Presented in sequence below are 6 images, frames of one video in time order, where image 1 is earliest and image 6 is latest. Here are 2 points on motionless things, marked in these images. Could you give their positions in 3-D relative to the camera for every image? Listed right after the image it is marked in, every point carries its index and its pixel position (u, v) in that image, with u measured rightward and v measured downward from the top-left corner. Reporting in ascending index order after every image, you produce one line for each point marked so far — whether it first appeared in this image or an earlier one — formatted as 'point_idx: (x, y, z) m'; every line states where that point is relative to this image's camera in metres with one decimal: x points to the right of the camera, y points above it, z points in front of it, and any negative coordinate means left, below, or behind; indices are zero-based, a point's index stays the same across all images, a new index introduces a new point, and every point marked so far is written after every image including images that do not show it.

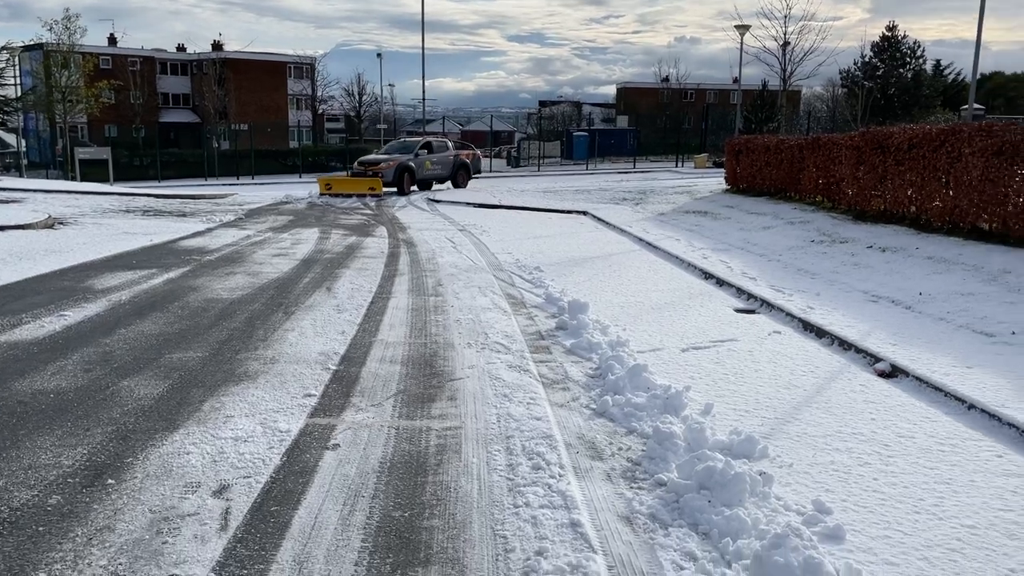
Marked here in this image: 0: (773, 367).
0: (+2.2, -0.7, +6.7) m
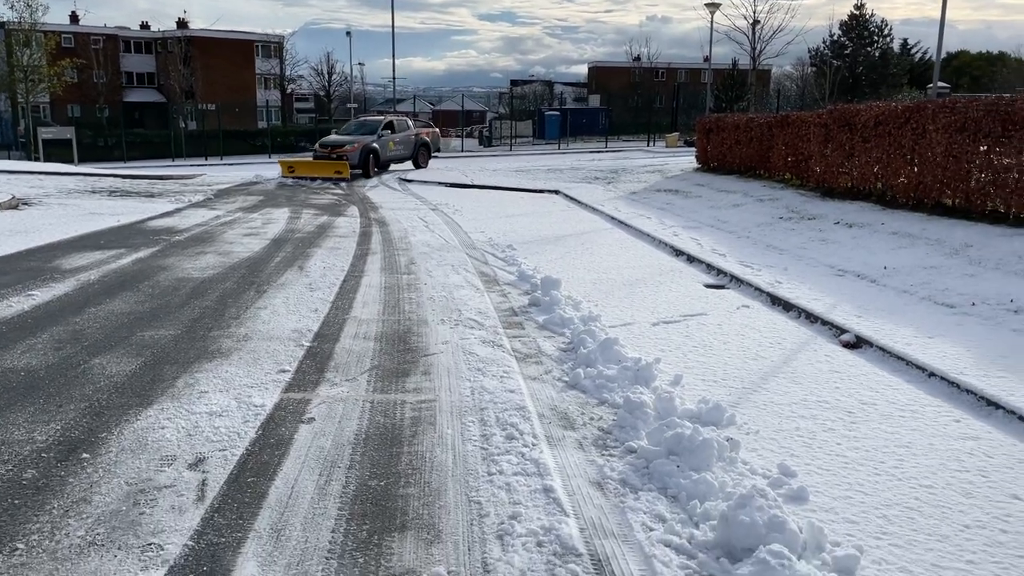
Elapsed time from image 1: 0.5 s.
0: (+2.0, -0.5, +6.9) m
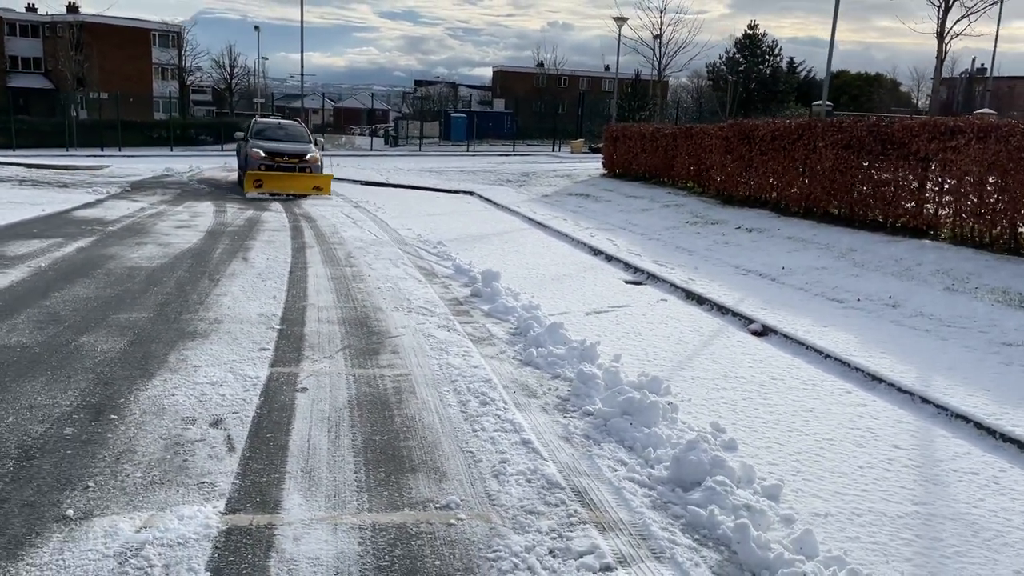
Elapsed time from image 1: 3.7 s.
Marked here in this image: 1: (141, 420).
0: (+1.5, -0.4, +7.7) m
1: (-1.9, -0.7, +4.0) m
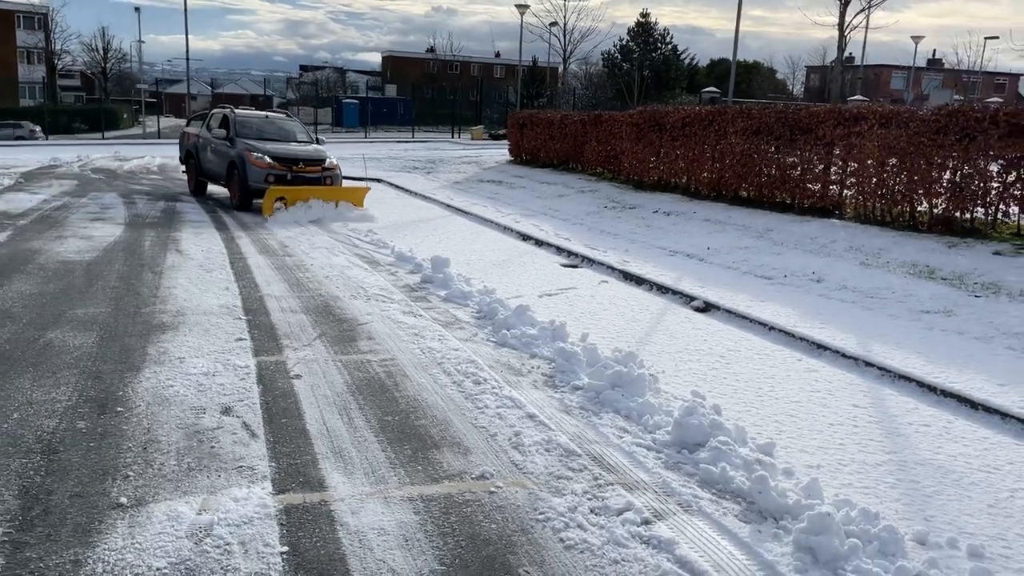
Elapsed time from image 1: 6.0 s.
0: (+1.1, -0.2, +8.1) m
1: (-1.8, -0.6, +4.0) m
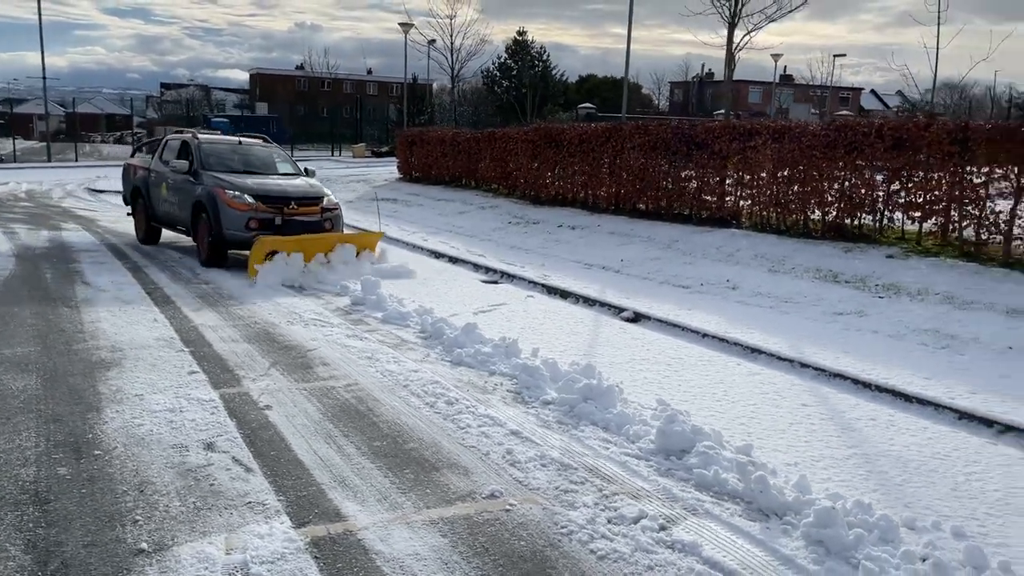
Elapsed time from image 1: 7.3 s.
0: (+0.4, -0.3, +8.2) m
1: (-1.8, -0.8, +3.8) m
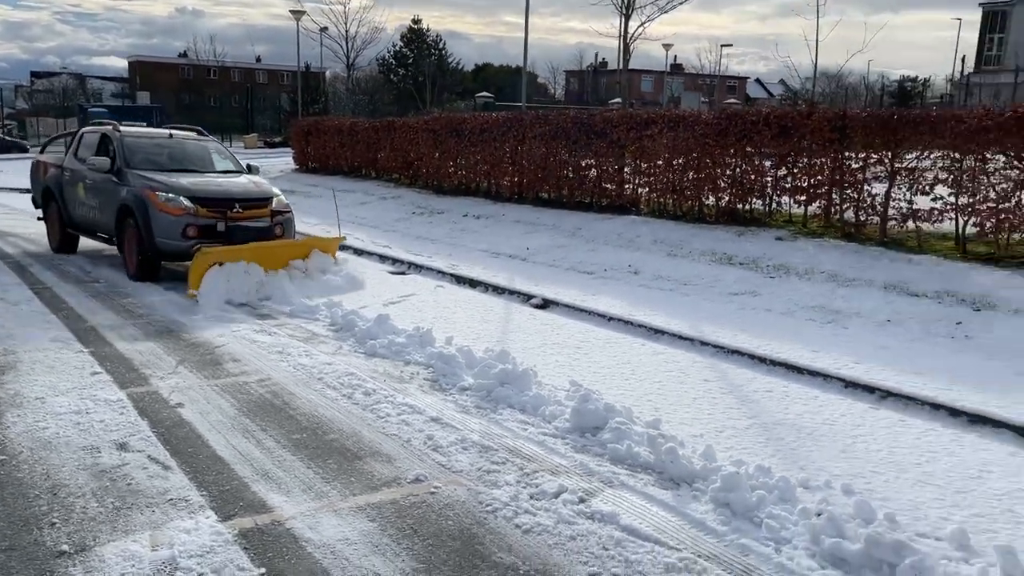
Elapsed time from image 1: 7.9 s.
0: (-0.5, -0.2, +8.3) m
1: (-2.2, -0.8, +3.6) m
